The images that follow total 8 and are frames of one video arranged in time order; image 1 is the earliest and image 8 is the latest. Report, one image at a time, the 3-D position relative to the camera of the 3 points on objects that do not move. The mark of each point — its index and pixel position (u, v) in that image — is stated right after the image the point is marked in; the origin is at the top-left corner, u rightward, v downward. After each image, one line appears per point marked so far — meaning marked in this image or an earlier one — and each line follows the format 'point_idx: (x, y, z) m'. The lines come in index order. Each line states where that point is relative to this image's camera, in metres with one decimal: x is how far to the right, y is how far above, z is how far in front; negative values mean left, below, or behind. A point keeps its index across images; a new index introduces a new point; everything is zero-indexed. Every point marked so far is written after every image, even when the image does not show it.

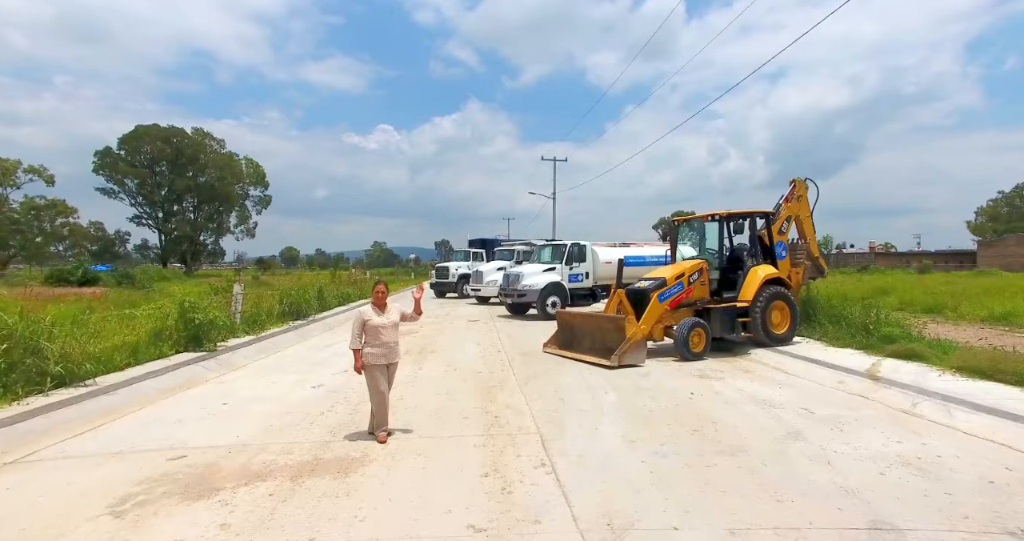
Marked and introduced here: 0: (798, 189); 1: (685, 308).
0: (+5.5, +1.6, +9.6) m
1: (+2.8, -0.6, +8.1) m
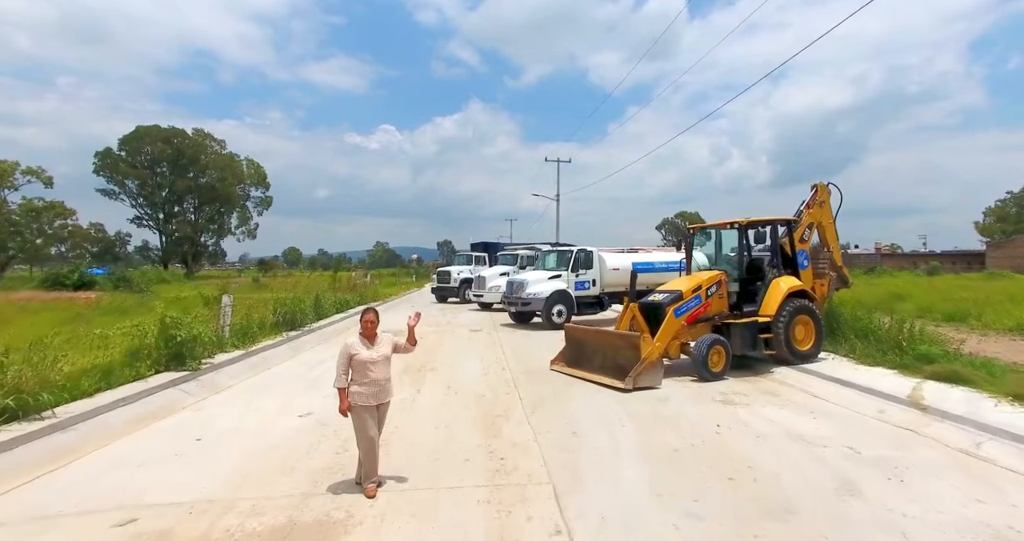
0: (+5.5, +1.4, +9.0) m
1: (+2.9, -0.8, +7.5) m
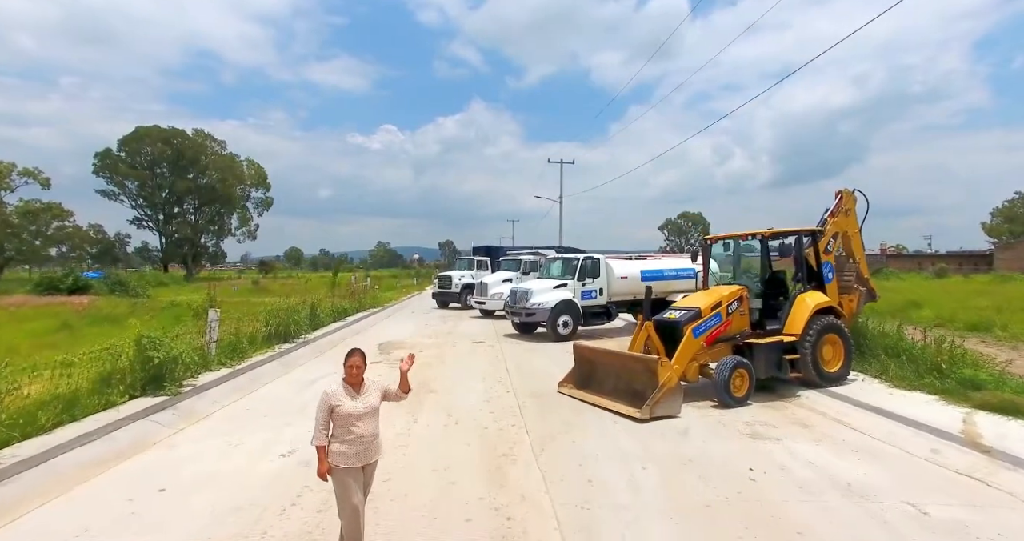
0: (+5.6, +1.2, +8.4) m
1: (+2.9, -1.0, +7.0) m
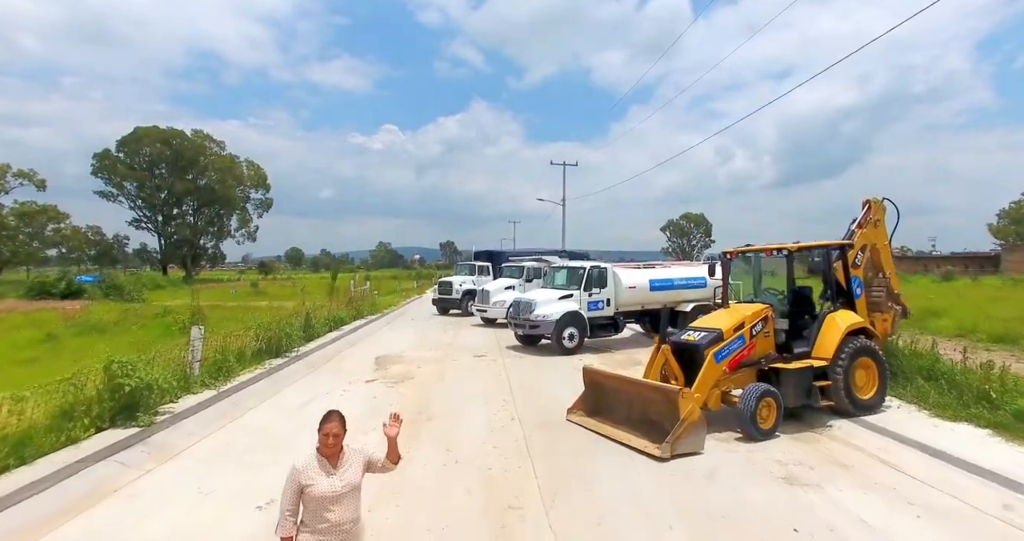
0: (+5.7, +0.9, +7.8) m
1: (+3.0, -1.2, +6.4) m
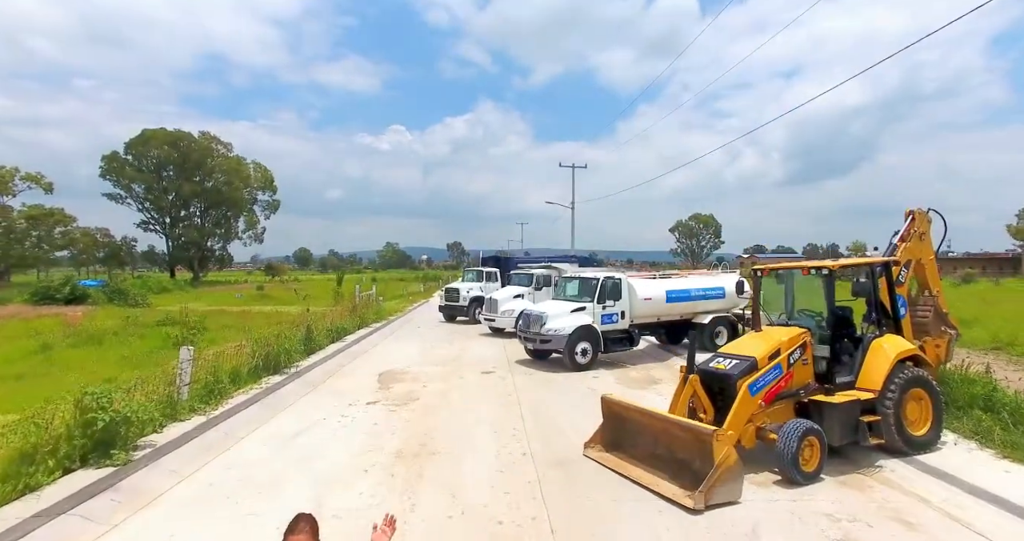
0: (+5.8, +0.7, +7.2) m
1: (+3.1, -1.5, +5.8) m
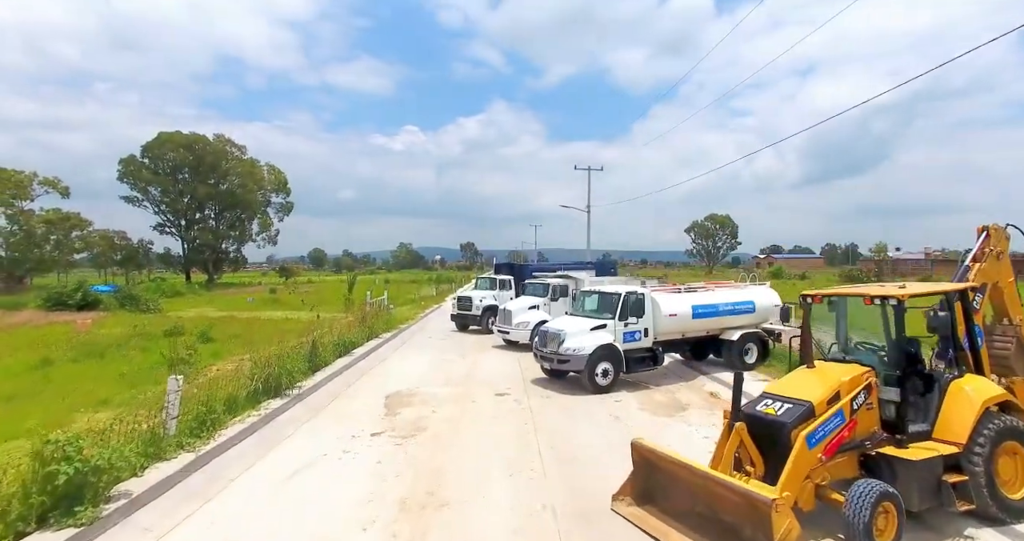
0: (+6.1, +0.4, +6.3) m
1: (+3.3, -1.8, +4.9) m
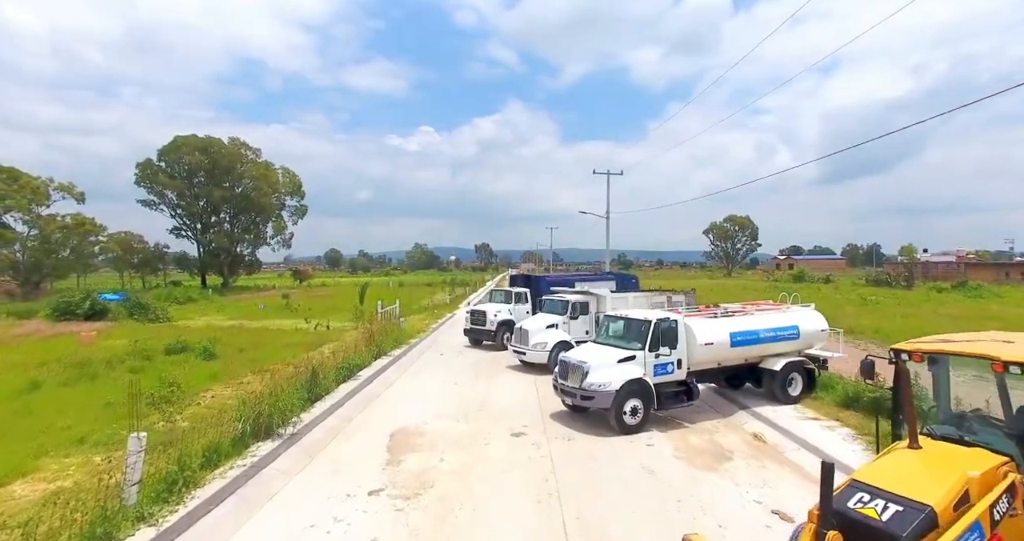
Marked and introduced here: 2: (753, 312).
0: (+6.3, -0.1, +5.0) m
1: (+3.5, -2.3, +3.8) m
2: (+5.5, -0.9, +11.4) m
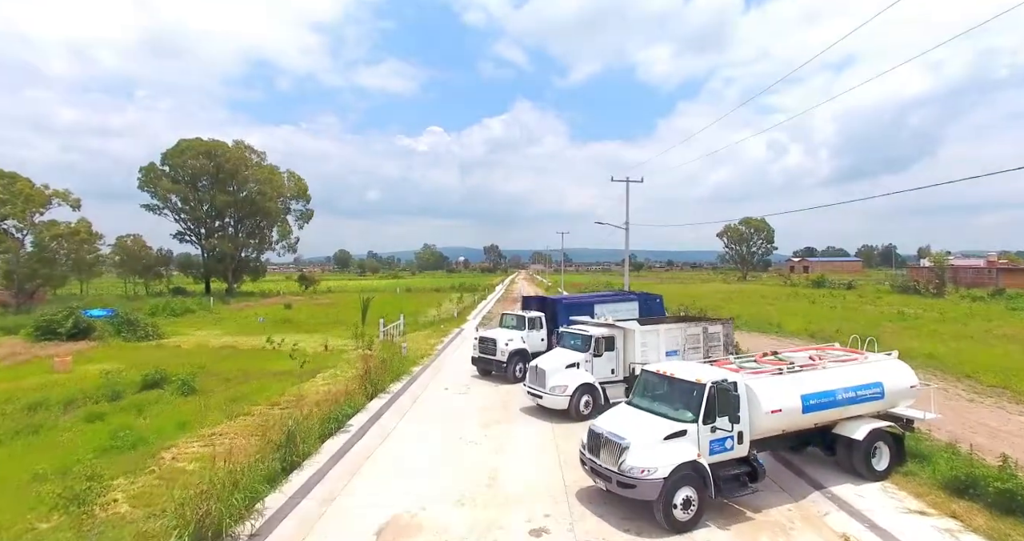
0: (+6.5, -0.9, +2.9) m
1: (+3.7, -3.1, +1.7) m
2: (+5.8, -1.7, +9.3) m
